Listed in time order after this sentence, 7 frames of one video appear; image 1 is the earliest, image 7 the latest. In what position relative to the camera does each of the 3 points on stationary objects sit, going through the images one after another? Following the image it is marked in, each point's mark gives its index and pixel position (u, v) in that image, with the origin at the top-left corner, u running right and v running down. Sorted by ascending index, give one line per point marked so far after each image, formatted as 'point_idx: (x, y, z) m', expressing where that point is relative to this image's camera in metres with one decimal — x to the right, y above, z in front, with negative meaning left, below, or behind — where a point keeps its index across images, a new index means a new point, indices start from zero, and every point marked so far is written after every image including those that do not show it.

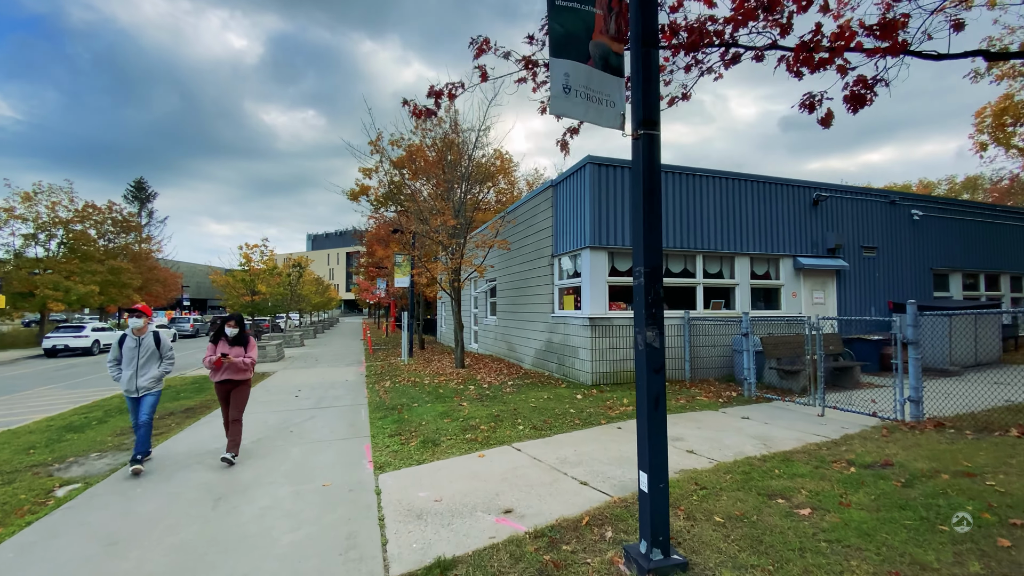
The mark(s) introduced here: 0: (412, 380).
0: (-2.4, -2.2, +11.0) m
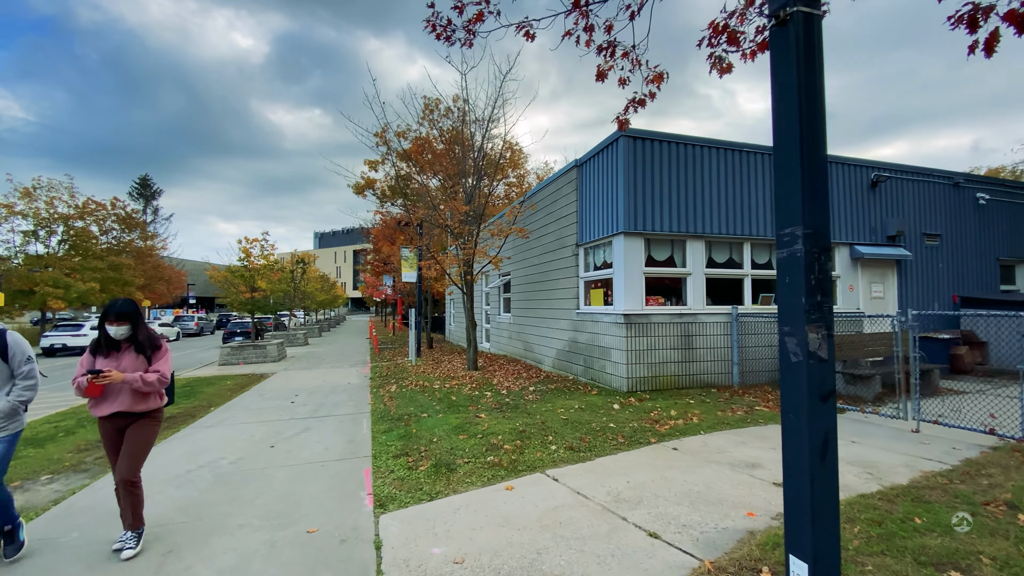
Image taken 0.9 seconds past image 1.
0: (-1.9, -2.1, +9.8) m
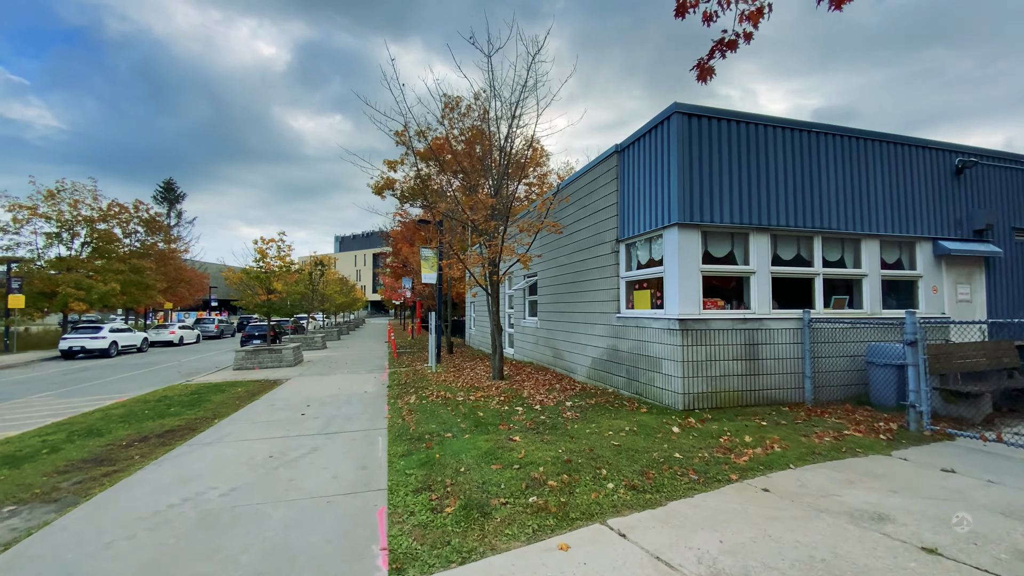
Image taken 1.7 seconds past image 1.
0: (-1.3, -2.1, +8.9) m
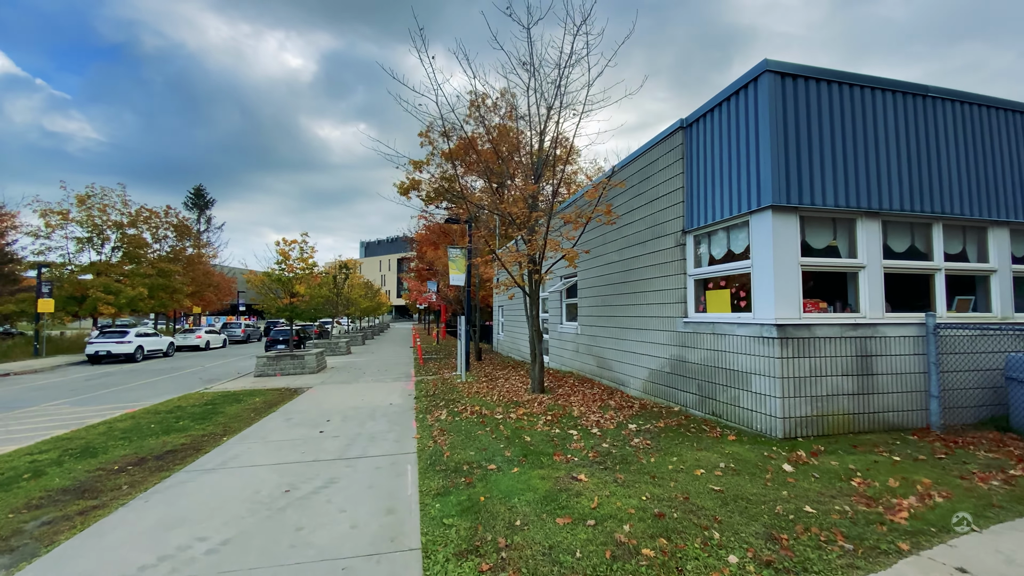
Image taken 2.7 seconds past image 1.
0: (-0.5, -2.1, +7.7) m
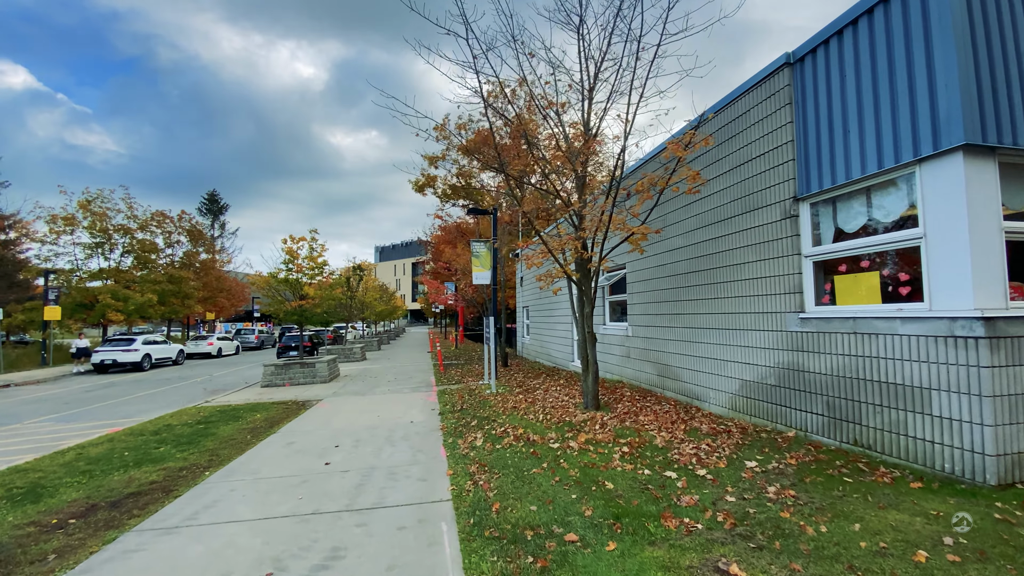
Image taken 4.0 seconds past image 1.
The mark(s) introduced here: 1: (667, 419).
0: (+0.2, -2.0, +6.0) m
1: (+2.1, -1.8, +6.3) m
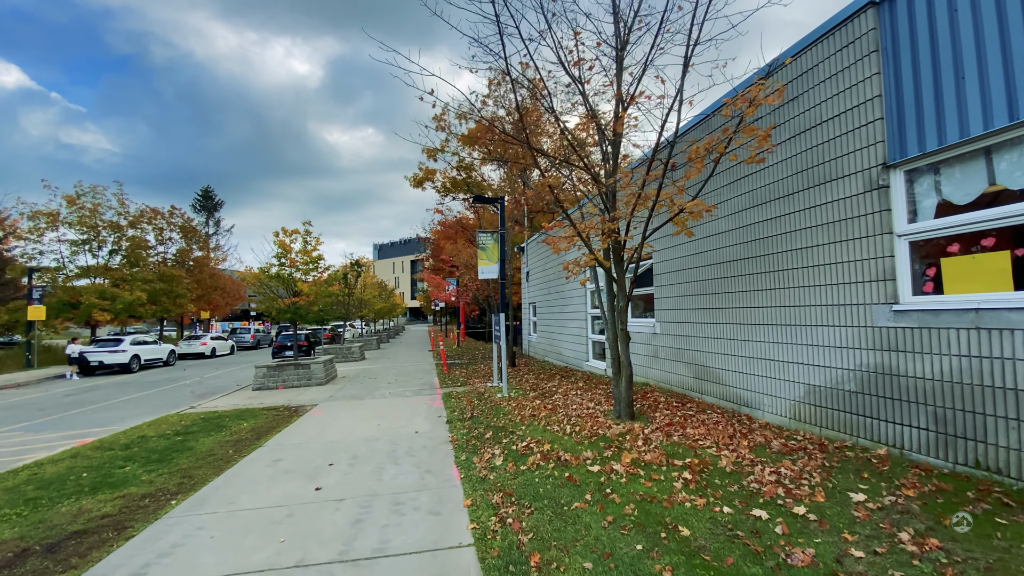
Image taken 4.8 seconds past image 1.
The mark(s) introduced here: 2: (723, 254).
0: (+0.5, -1.9, +5.0) m
1: (+2.4, -1.7, +5.3) m
2: (+3.1, +0.5, +6.9) m
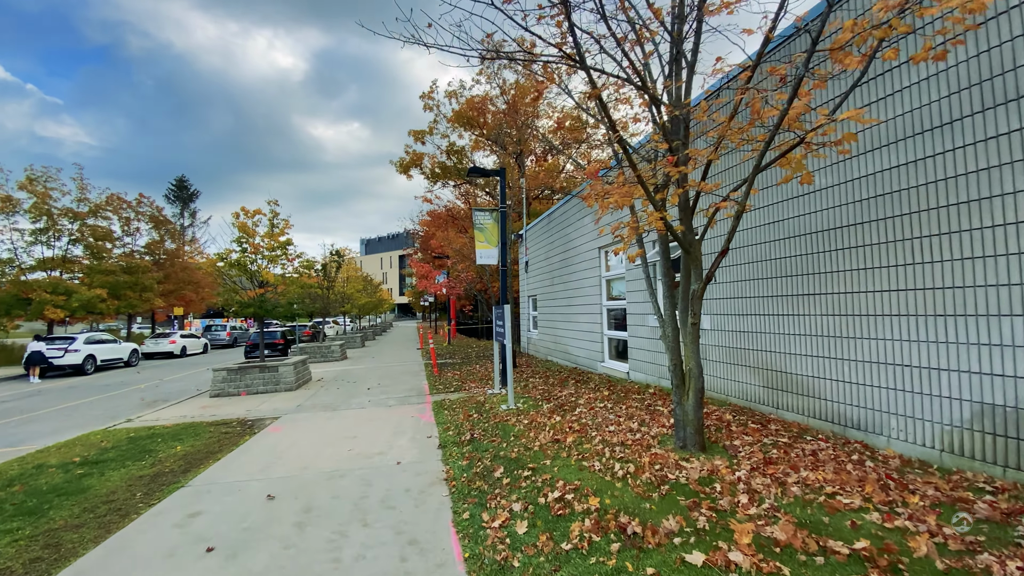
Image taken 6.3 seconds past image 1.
0: (+0.7, -1.6, +3.1) m
1: (+2.6, -1.4, +3.5) m
2: (+3.3, +0.8, +5.1) m
